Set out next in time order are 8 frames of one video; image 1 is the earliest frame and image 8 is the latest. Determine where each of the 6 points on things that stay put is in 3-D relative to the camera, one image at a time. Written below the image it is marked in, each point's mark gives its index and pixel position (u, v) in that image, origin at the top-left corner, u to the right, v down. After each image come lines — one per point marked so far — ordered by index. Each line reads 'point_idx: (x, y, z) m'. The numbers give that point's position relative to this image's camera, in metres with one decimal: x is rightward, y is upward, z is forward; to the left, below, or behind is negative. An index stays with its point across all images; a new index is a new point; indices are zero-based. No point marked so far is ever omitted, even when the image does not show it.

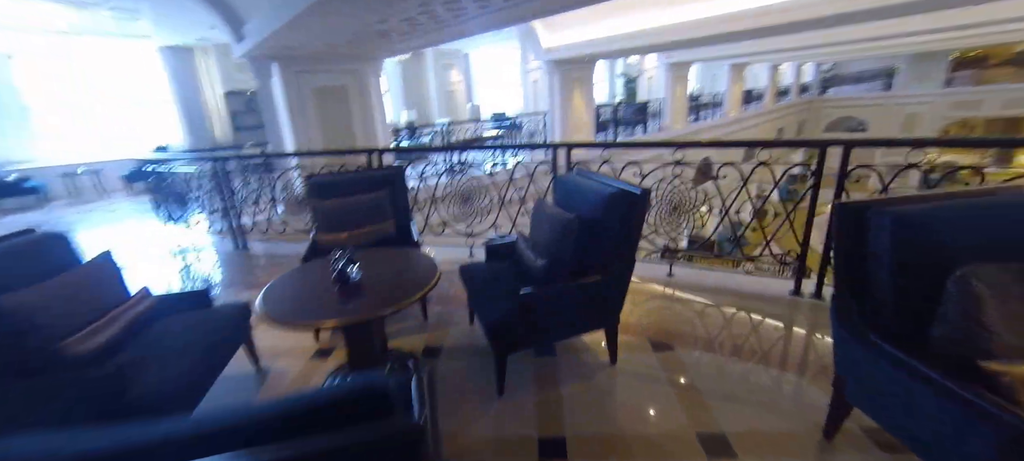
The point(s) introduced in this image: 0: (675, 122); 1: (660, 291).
0: (+4.2, +2.8, +10.0) m
1: (+0.8, -0.3, +2.3) m
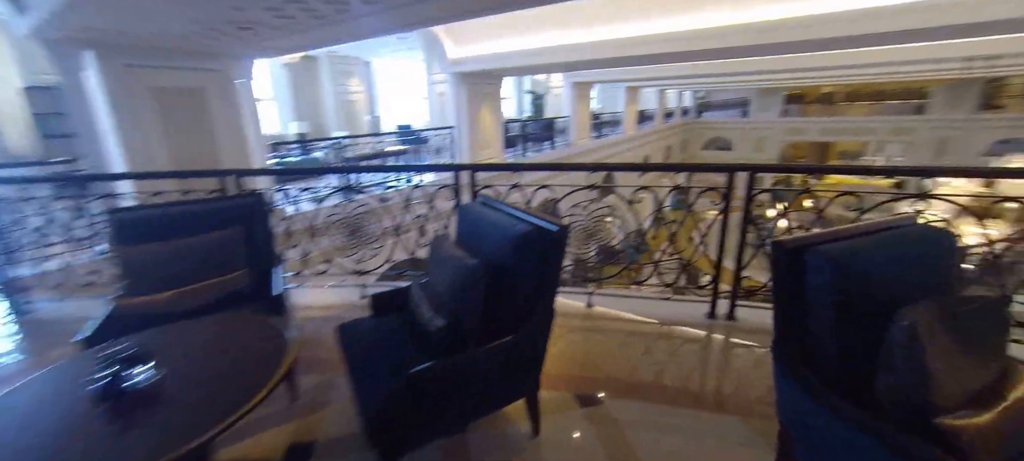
0: (+1.8, +2.5, +10.4) m
1: (+0.4, -0.5, +2.1) m
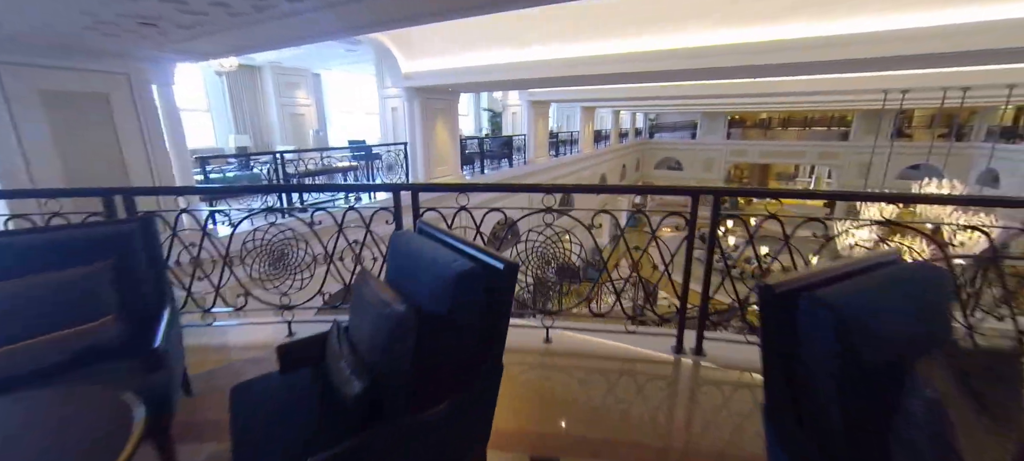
0: (+0.7, +2.0, +10.5) m
1: (+0.1, -0.6, +1.9) m
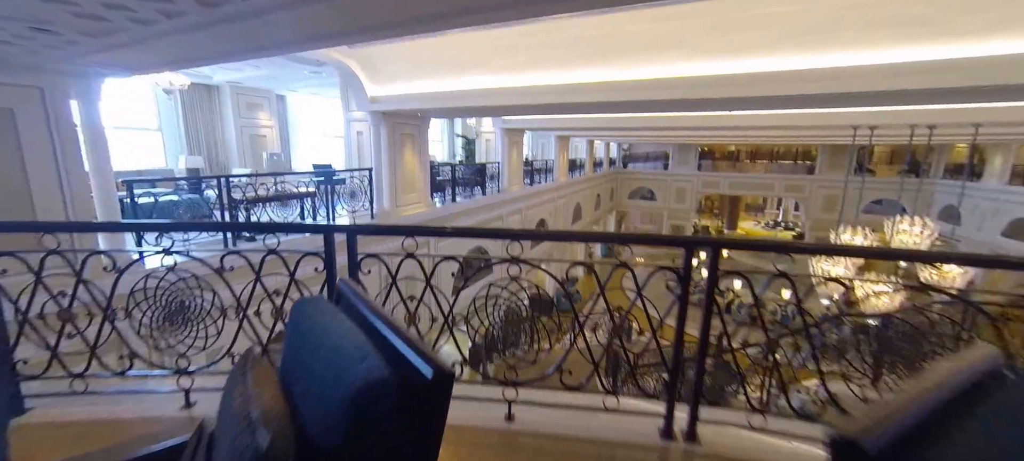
0: (0.0, +1.2, +10.3) m
1: (-0.1, -0.8, +1.5) m
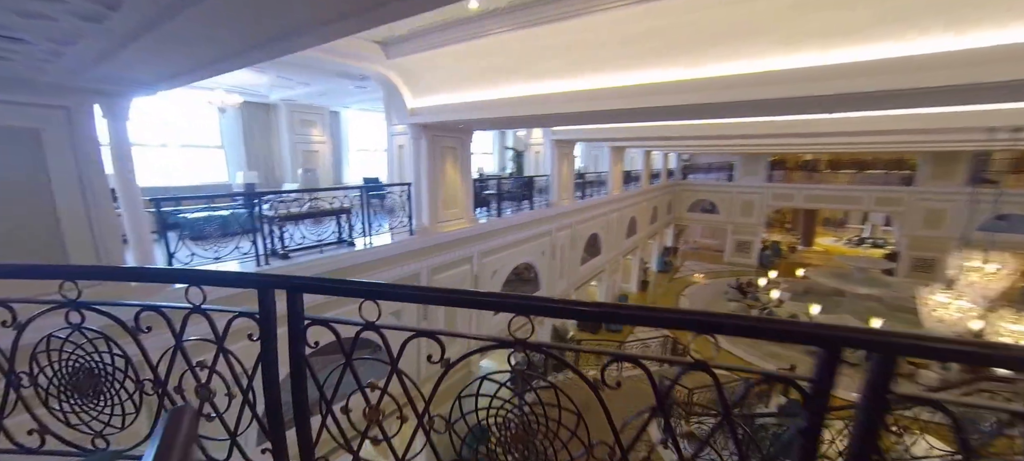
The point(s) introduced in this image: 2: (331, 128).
0: (+1.2, +0.8, +9.6) m
1: (0.0, -1.0, +0.9) m
2: (-4.3, +2.4, +9.2) m
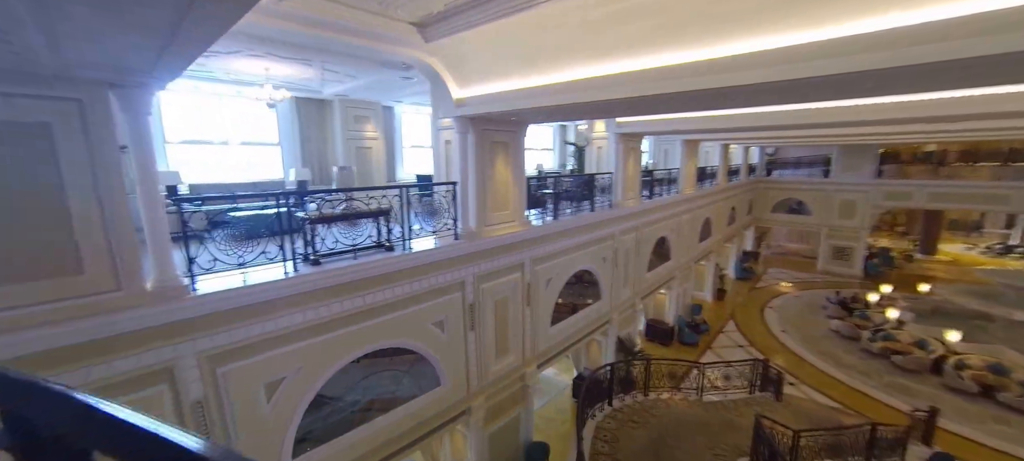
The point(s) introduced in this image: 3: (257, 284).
0: (+2.5, +0.7, +8.6) m
1: (-0.1, -1.1, +0.2) m
2: (-2.9, +2.5, +9.1) m
3: (-2.2, -0.5, +3.3) m
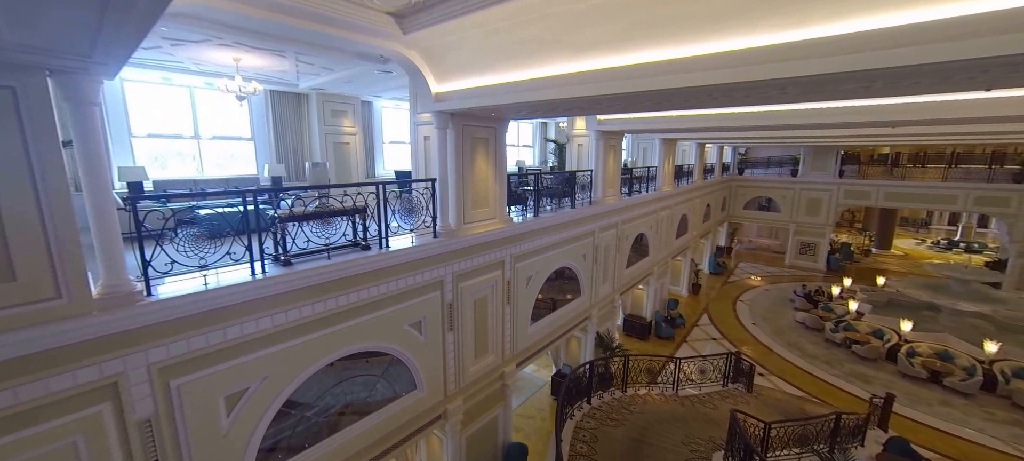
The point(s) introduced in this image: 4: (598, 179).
0: (+2.1, +0.8, +8.6) m
1: (-0.1, -1.1, +0.1) m
2: (-3.4, +2.5, +8.8) m
3: (-2.3, -0.4, +3.1) m
4: (+1.8, +1.1, +8.4) m
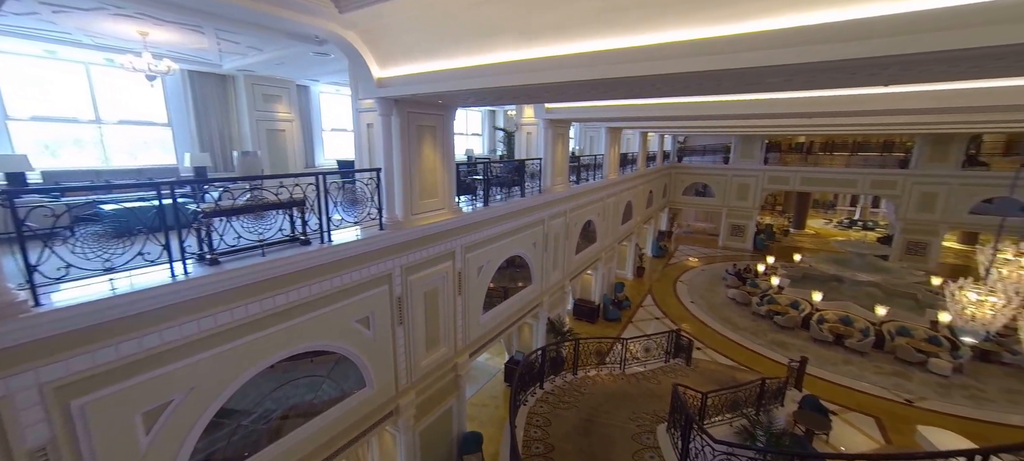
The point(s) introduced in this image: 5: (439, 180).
0: (+1.0, +1.0, +8.7) m
1: (-0.1, -1.1, +0.1) m
2: (-4.5, +2.7, +8.2) m
3: (-2.7, -0.4, +2.8) m
4: (+0.7, +1.4, +8.5) m
5: (-1.1, +0.7, +5.6) m
